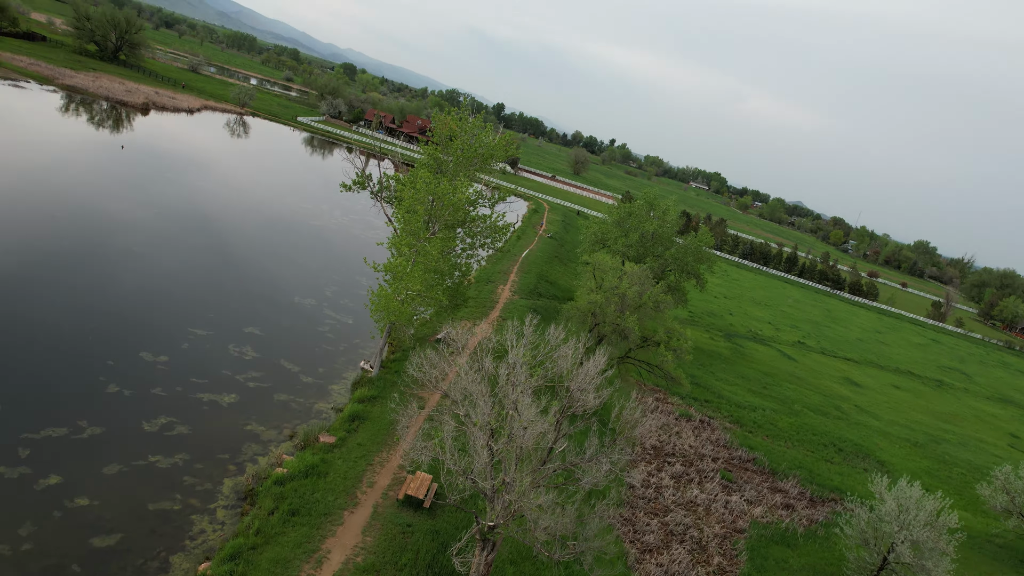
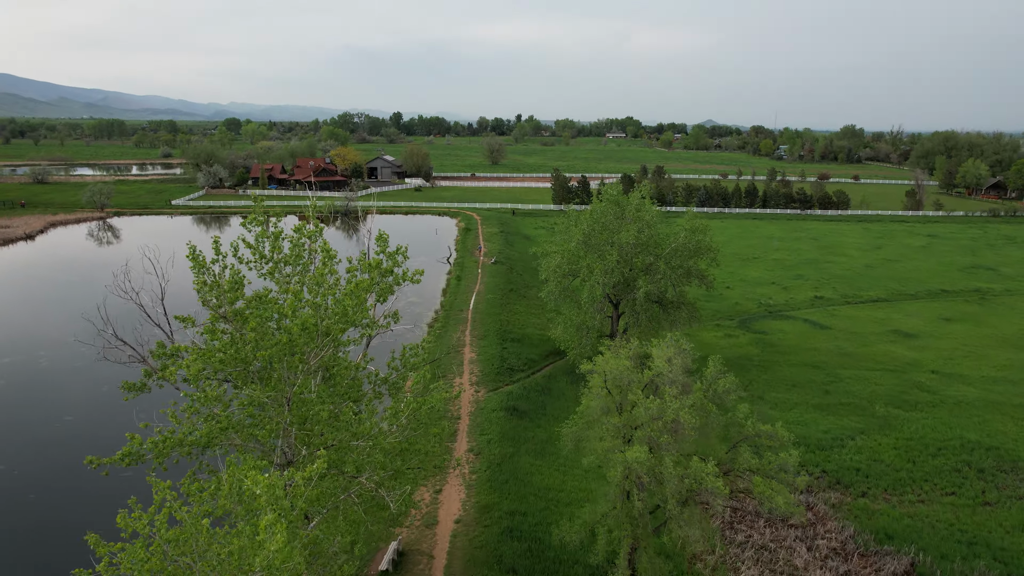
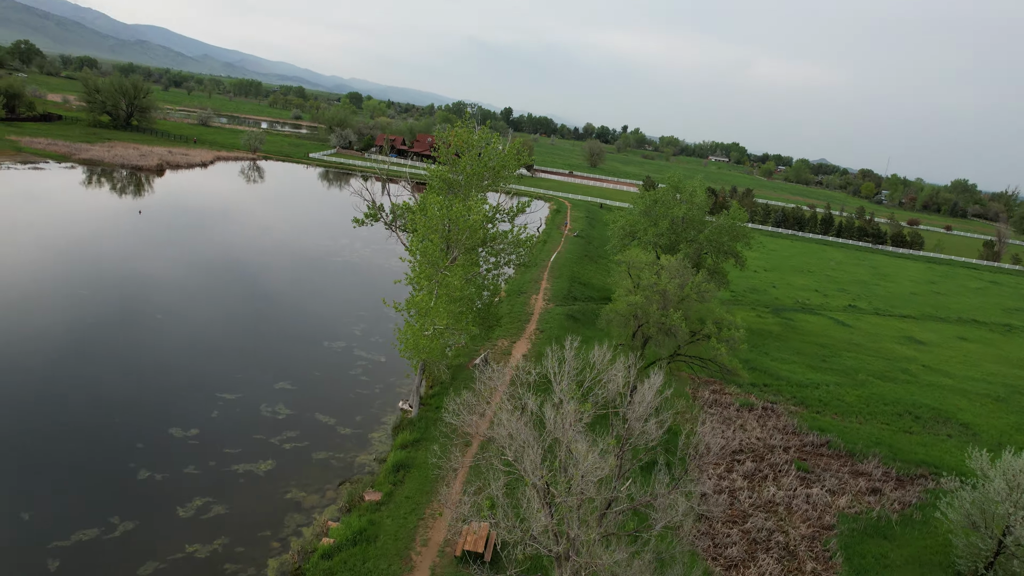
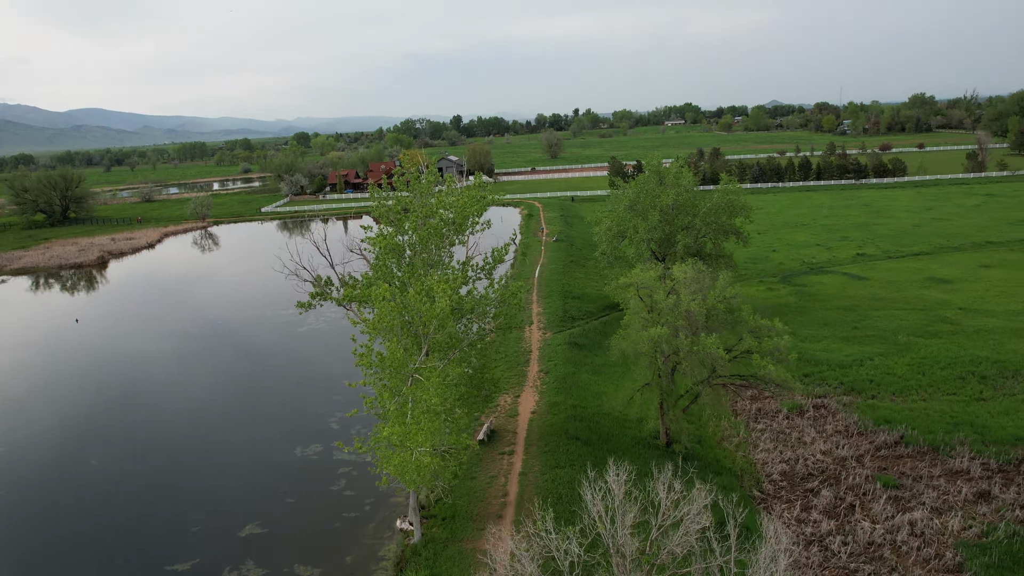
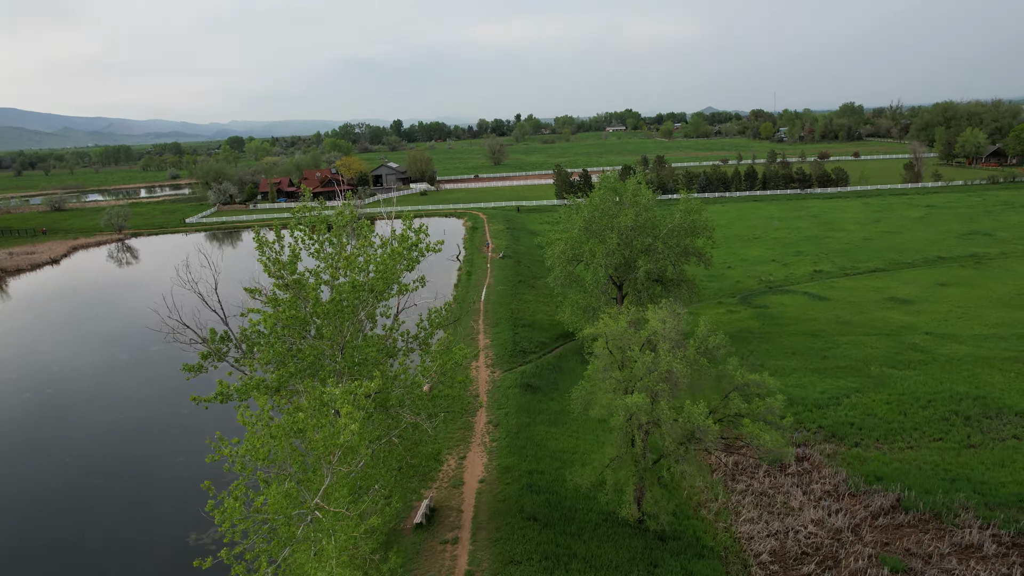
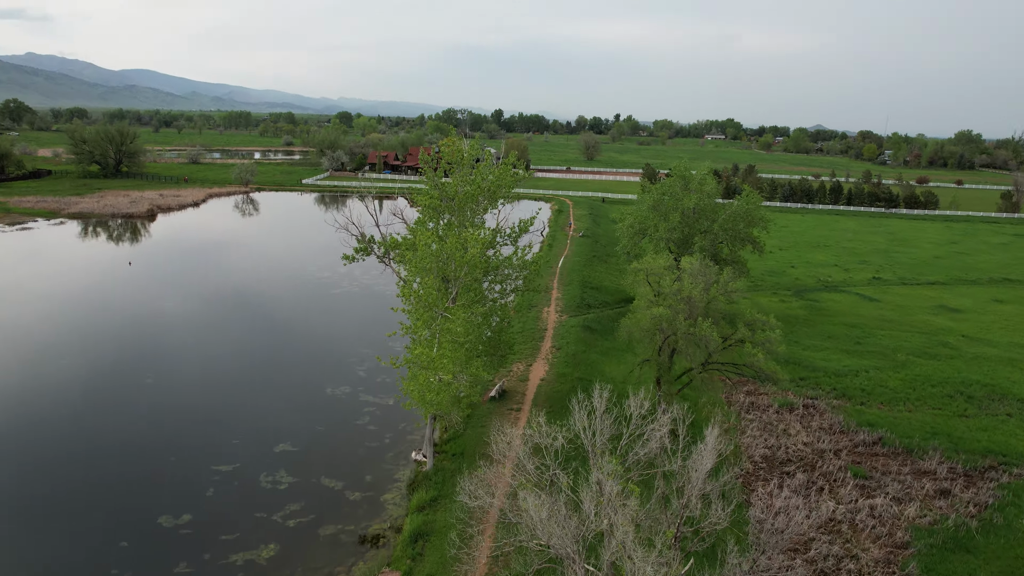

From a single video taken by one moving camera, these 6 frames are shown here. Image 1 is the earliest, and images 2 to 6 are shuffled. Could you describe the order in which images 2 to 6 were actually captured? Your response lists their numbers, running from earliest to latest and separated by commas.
3, 6, 4, 5, 2
